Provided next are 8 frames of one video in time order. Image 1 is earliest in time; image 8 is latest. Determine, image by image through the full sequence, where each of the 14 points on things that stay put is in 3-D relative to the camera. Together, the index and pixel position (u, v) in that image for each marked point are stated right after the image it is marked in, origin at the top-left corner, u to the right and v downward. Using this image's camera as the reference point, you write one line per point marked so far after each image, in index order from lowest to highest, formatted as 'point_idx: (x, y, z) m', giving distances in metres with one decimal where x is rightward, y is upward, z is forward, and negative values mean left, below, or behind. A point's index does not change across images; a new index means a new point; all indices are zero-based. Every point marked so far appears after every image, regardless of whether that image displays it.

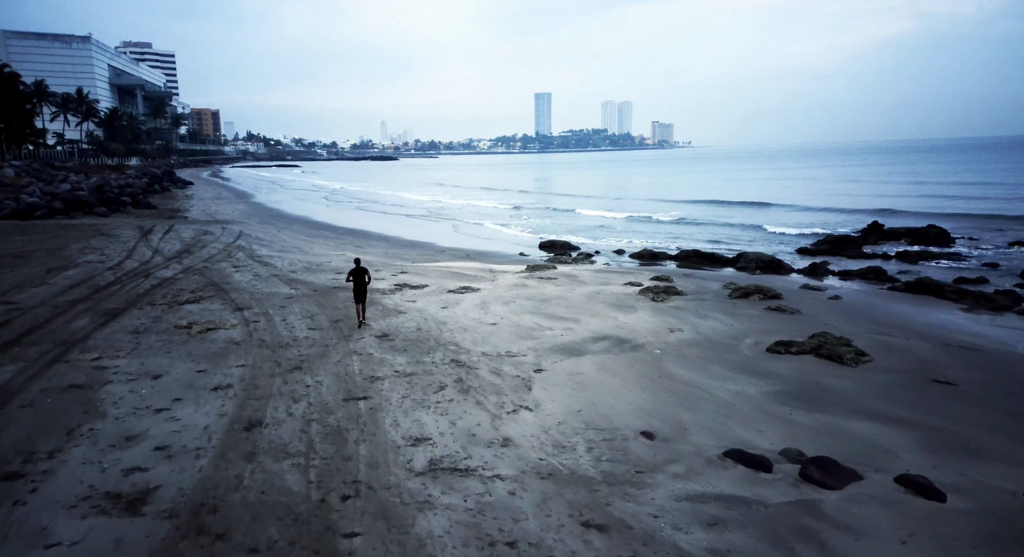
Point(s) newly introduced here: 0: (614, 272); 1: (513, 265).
0: (+2.8, +0.2, +16.8) m
1: (0.0, +0.4, +18.5) m
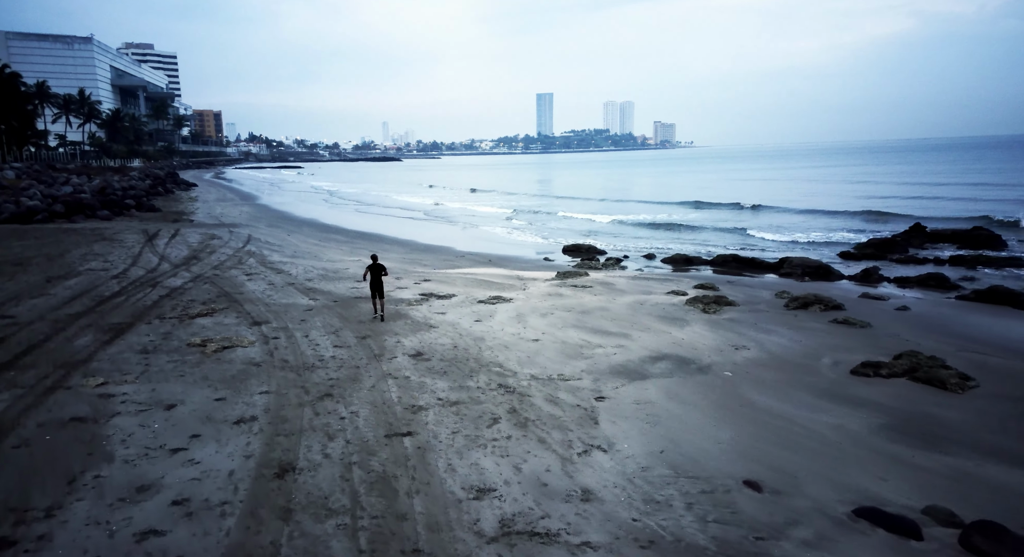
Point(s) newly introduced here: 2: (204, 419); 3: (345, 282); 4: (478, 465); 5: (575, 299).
0: (+3.5, 0.0, +15.7) m
1: (+0.8, +0.2, +17.5) m
2: (-3.6, -1.6, +7.4) m
3: (-4.2, -0.1, +15.7) m
4: (-0.3, -1.9, +6.2) m
5: (+1.4, -0.4, +13.6) m
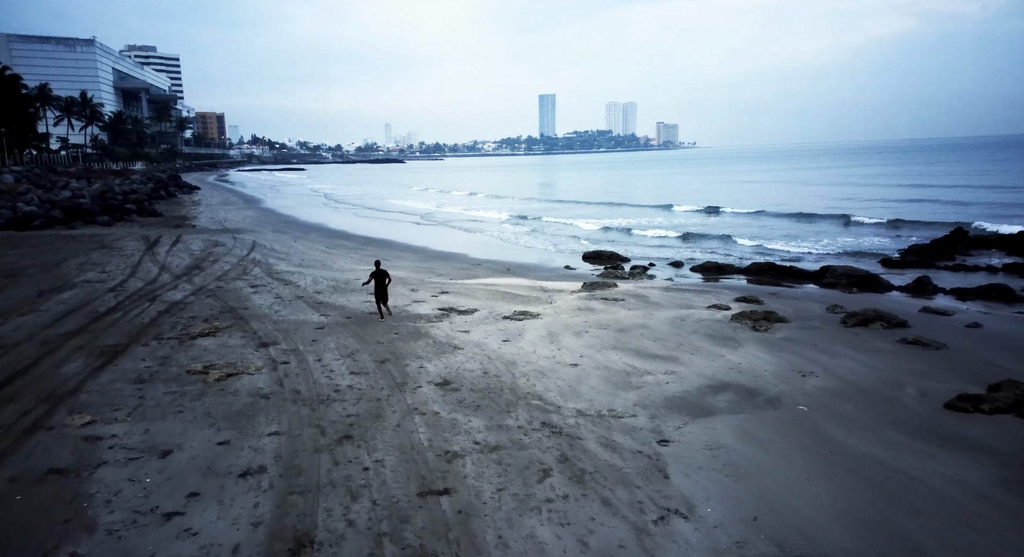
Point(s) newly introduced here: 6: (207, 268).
0: (+4.1, -0.3, +14.6) m
1: (+1.4, -0.1, +16.4) m
2: (-3.1, -1.9, +6.3) m
3: (-3.6, -0.4, +14.7) m
4: (+0.2, -2.1, +5.2) m
5: (+1.9, -0.7, +12.5) m
6: (-8.9, +0.3, +18.4) m
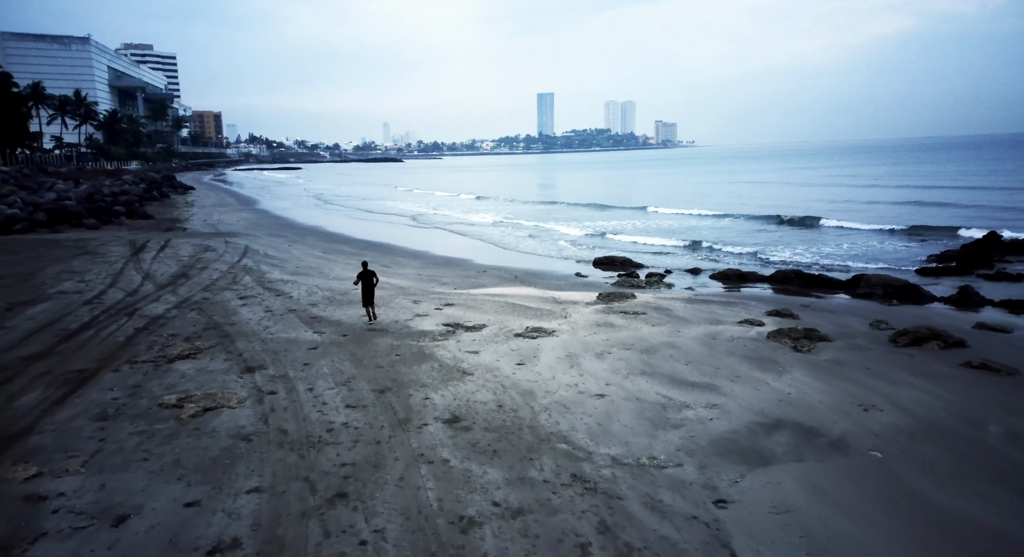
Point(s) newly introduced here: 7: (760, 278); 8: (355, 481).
0: (+4.3, -0.5, +13.5) m
1: (+1.6, -0.3, +15.2) m
2: (-2.8, -2.2, +5.2) m
3: (-3.4, -0.6, +13.5) m
4: (+0.4, -2.4, +4.0) m
5: (+2.2, -1.0, +11.4) m
6: (-8.7, 0.0, +17.2) m
7: (+6.6, 0.0, +16.7) m
8: (-1.5, -2.0, +6.2) m
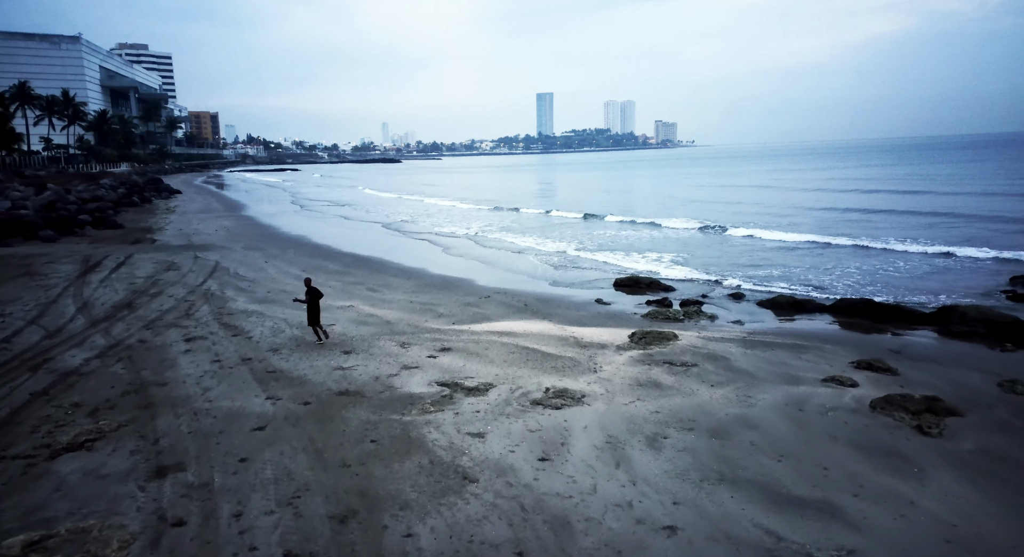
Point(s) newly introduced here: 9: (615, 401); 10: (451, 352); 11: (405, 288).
0: (+4.5, -1.2, +10.7) m
1: (+1.8, -1.0, +12.4) m
2: (-2.6, -2.9, +2.4) m
3: (-3.2, -1.3, +10.7) m
4: (+0.7, -3.0, +1.2) m
5: (+2.4, -1.6, +8.6) m
6: (-8.5, -0.7, +14.4) m
7: (+6.8, -0.6, +13.9) m
8: (-1.3, -2.7, +3.4) m
9: (+1.4, -1.7, +8.5) m
10: (-1.0, -1.3, +10.9) m
11: (-3.0, -0.2, +17.4) m
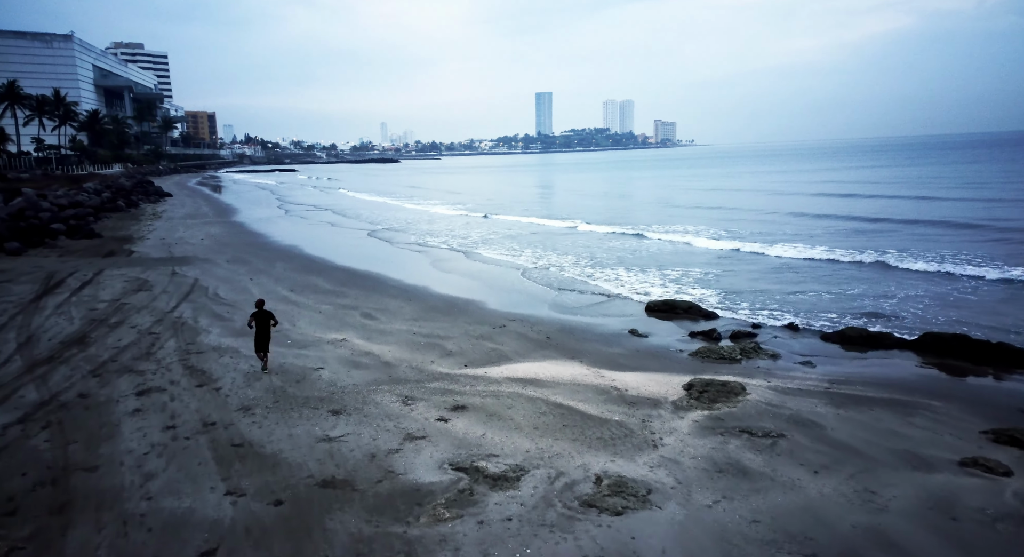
0: (+5.0, -1.8, +8.5) m
1: (+2.2, -1.5, +10.3) m
2: (-2.2, -3.4, +0.2) m
3: (-2.8, -1.9, +8.5) m
4: (+1.1, -3.6, -1.0) m
5: (+2.8, -2.2, +6.4) m
6: (-8.1, -1.2, +12.2) m
7: (+7.2, -1.2, +11.7) m
8: (-0.9, -3.2, +1.2) m
9: (+1.8, -2.2, +6.3) m
10: (-0.6, -1.8, +8.7) m
11: (-2.6, -0.8, +15.2) m
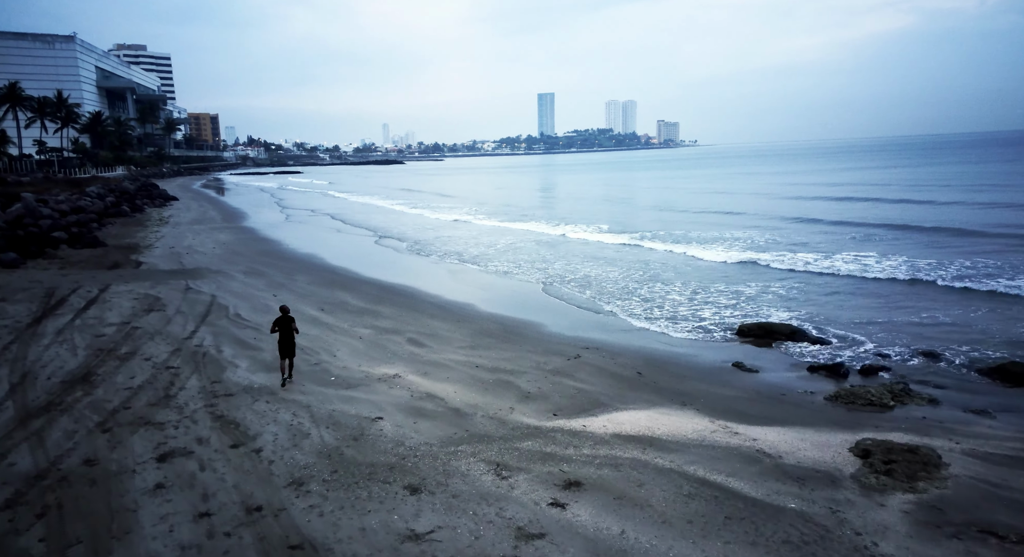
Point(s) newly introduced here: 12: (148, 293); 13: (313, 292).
0: (+6.4, -2.2, +6.4) m
1: (+3.7, -2.0, +8.2) m
2: (-0.8, -3.9, -1.8) m
3: (-1.4, -2.3, +6.5) m
4: (+2.5, -4.0, -3.0) m
5: (+4.2, -2.6, +4.4) m
6: (-6.7, -1.7, +10.2) m
7: (+8.7, -1.6, +9.7) m
8: (+0.5, -3.7, -0.8) m
9: (+3.2, -2.6, +4.3) m
10: (+0.8, -2.3, +6.7) m
11: (-1.1, -1.3, +13.2) m
12: (-10.0, -0.4, +17.2) m
13: (-5.8, -0.3, +18.2) m
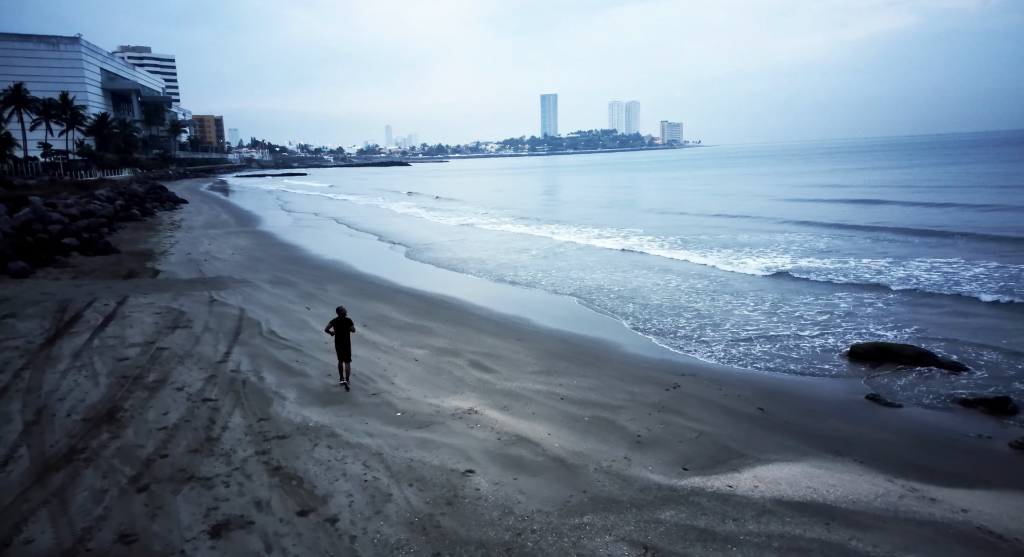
0: (+7.8, -2.4, +4.8) m
1: (+5.1, -2.2, +6.6) m
2: (+0.6, -4.1, -3.5) m
3: (+0.1, -2.6, +4.9) m
4: (+3.9, -4.3, -4.6) m
5: (+5.6, -2.9, +2.8) m
6: (-5.2, -2.0, +8.6) m
7: (+10.1, -1.9, +8.1) m
8: (+1.9, -3.9, -2.5) m
9: (+4.6, -2.9, +2.7) m
10: (+2.2, -2.5, +5.0) m
11: (+0.3, -1.6, +11.6) m
12: (-8.5, -0.7, +15.6) m
13: (-4.4, -0.6, +16.7) m
